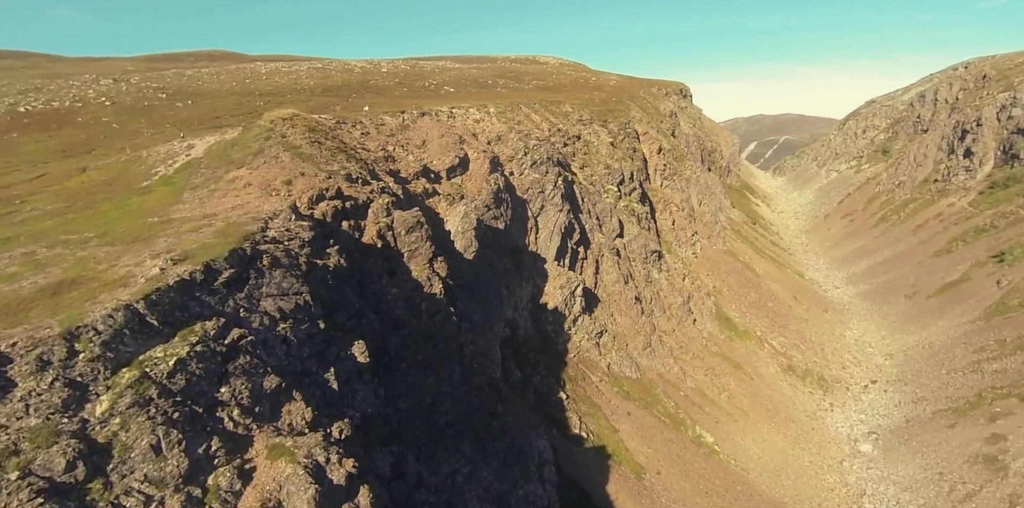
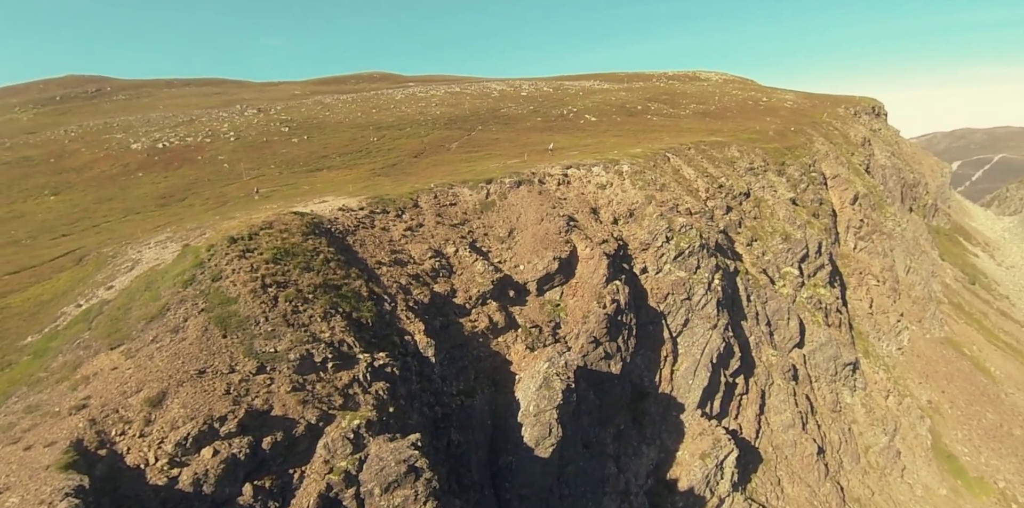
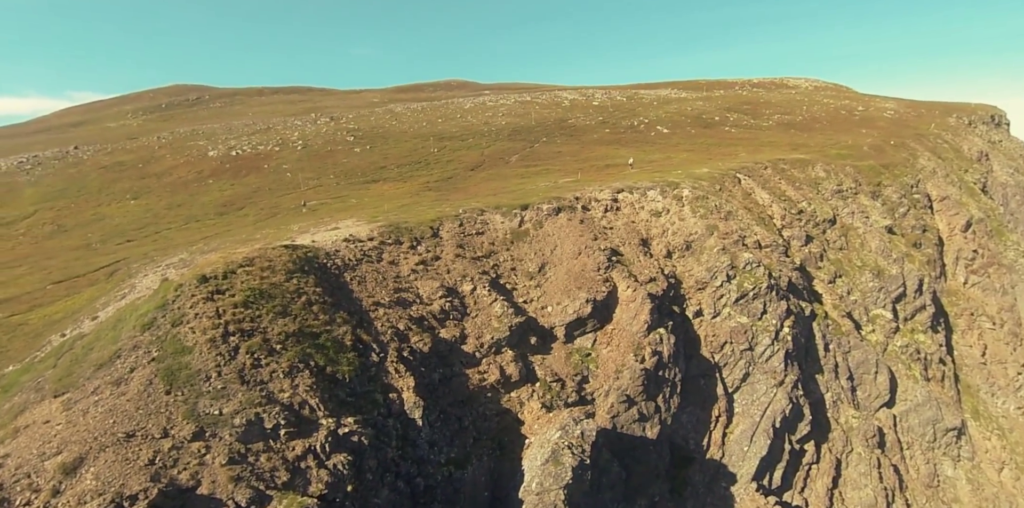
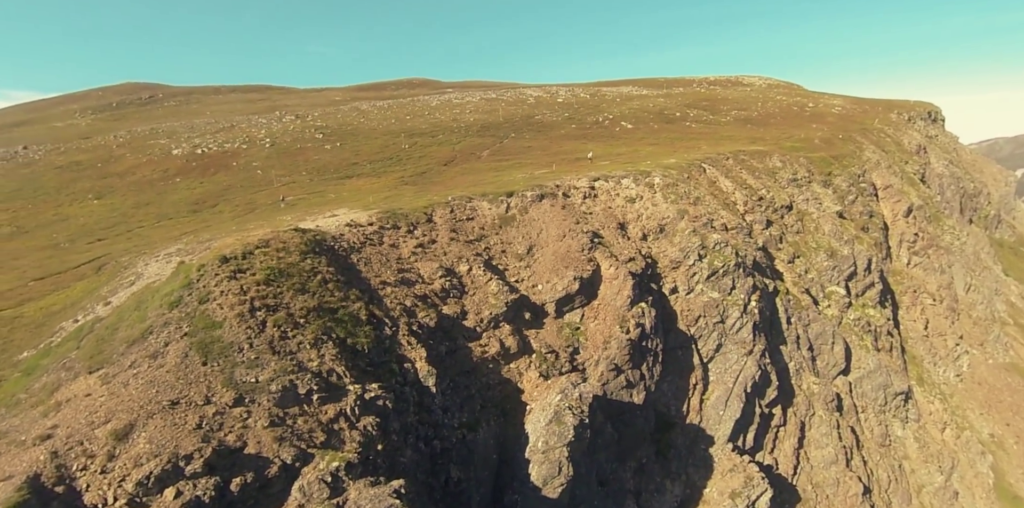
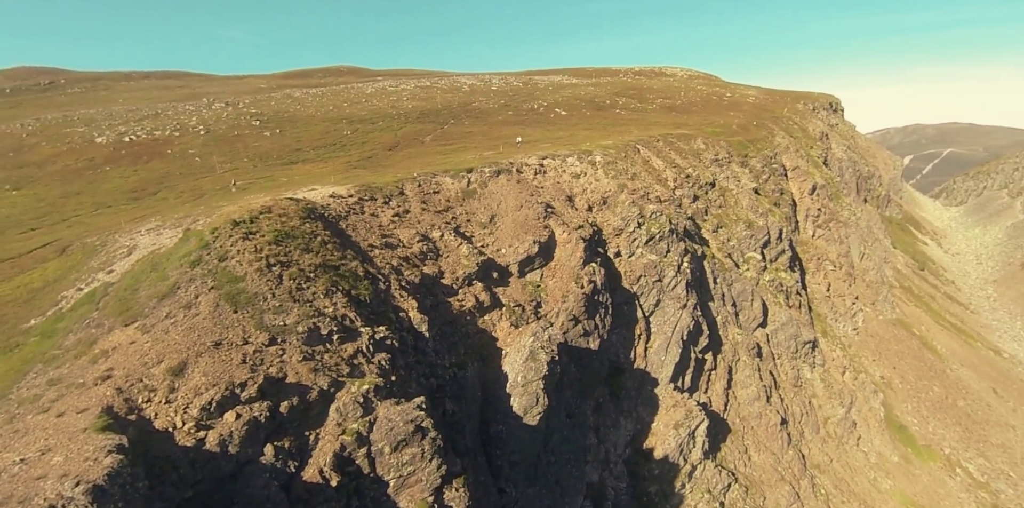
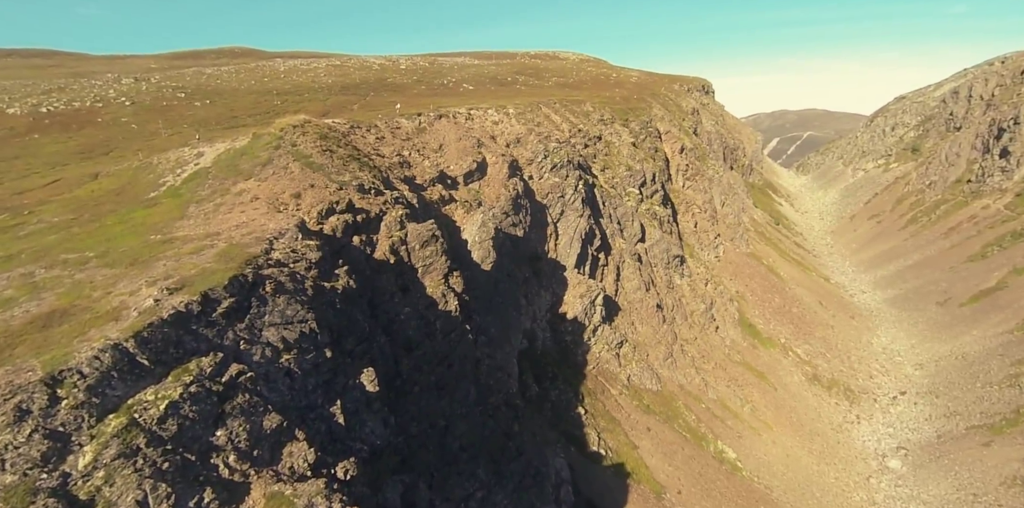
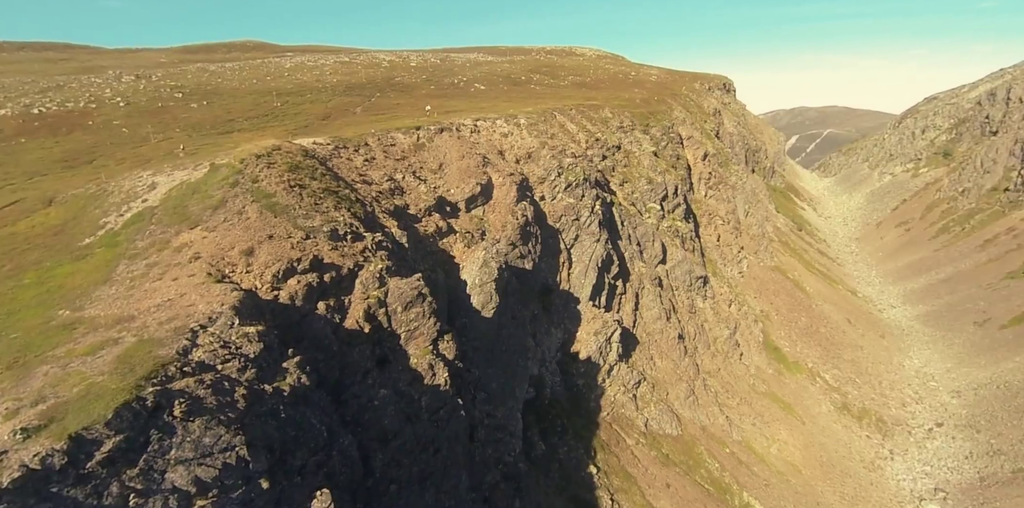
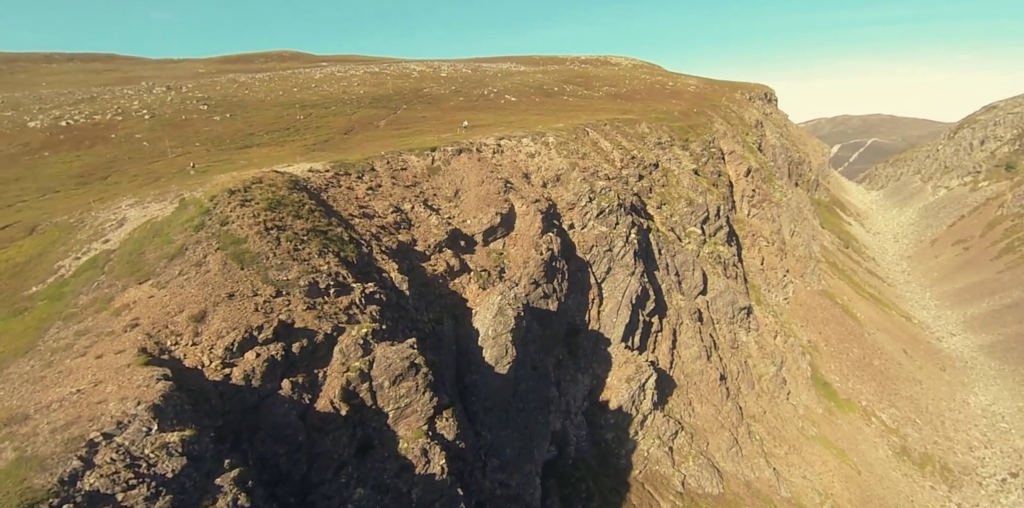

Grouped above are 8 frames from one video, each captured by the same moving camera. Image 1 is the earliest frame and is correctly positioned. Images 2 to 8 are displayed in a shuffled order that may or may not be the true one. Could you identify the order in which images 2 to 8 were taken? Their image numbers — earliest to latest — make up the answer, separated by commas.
6, 7, 8, 5, 2, 4, 3
